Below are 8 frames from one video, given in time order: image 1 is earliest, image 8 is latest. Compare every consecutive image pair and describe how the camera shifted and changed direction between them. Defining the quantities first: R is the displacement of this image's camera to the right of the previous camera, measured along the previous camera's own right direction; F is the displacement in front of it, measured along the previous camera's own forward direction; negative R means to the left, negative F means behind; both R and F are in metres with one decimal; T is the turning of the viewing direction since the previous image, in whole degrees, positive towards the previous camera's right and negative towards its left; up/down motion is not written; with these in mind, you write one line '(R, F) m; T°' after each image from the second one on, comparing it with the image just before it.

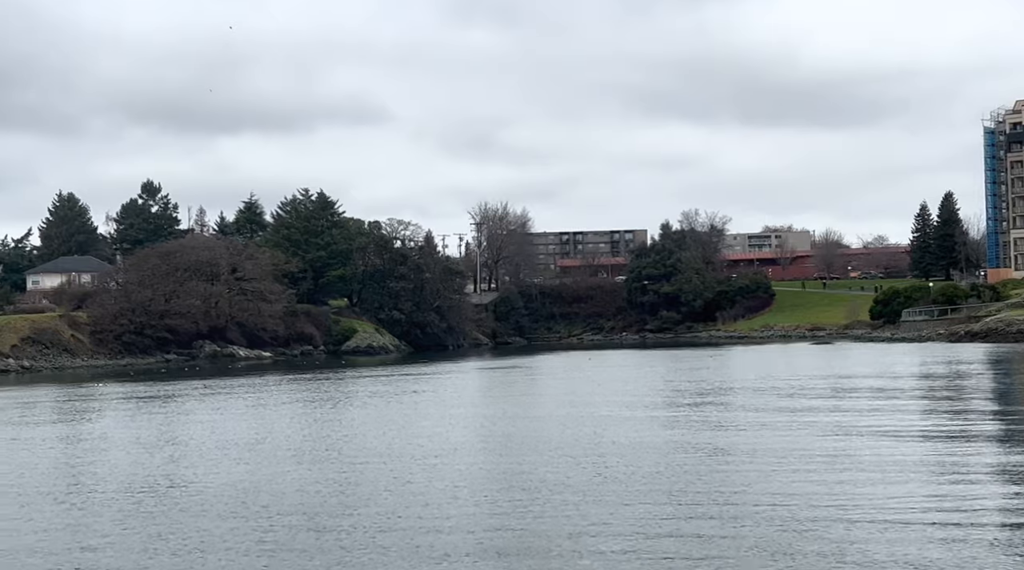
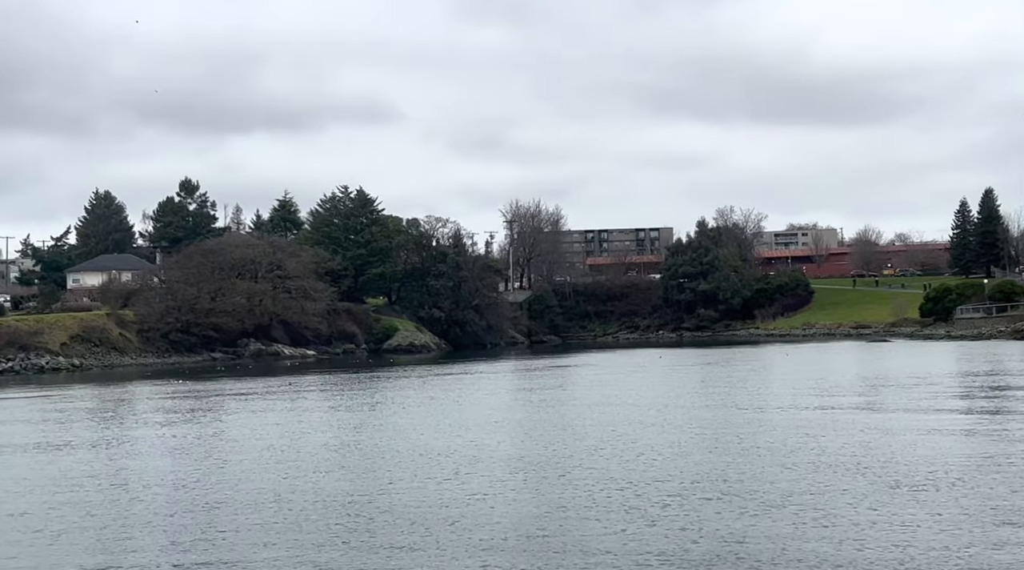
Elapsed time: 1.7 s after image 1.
(-1.8, +0.3) m; 0°
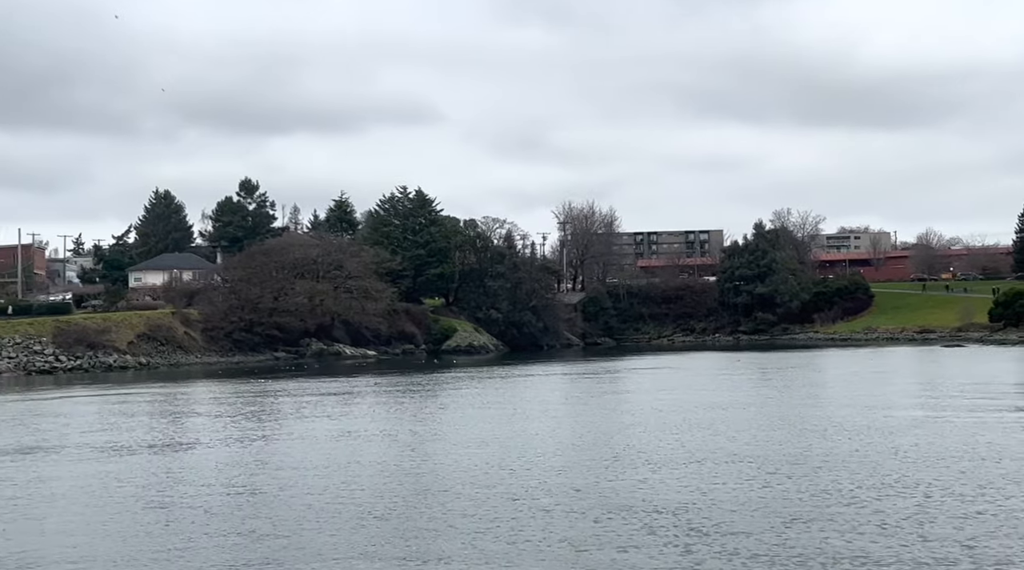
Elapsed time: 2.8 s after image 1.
(-1.2, +0.2) m; -1°
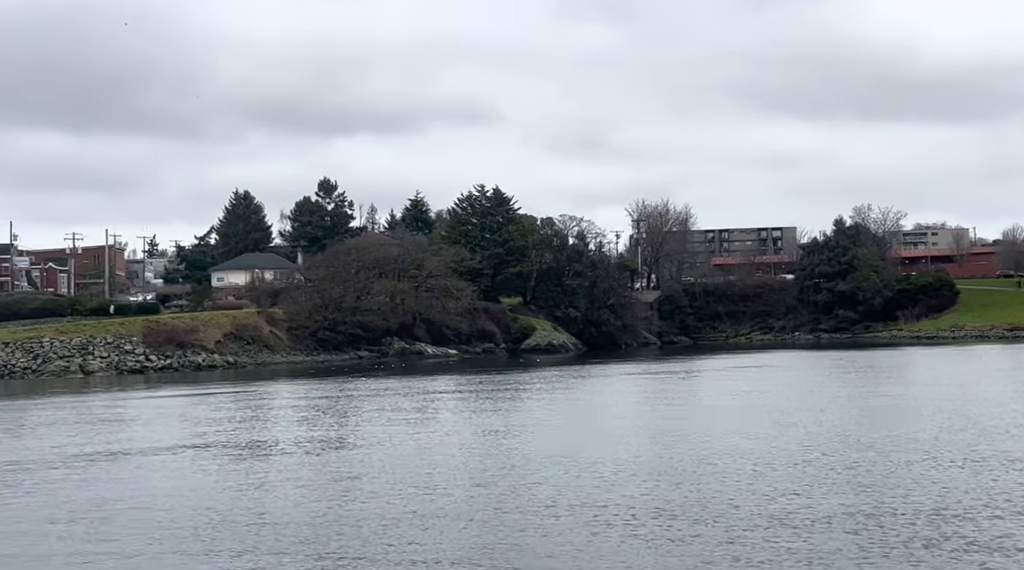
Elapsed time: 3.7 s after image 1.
(-1.0, +0.3) m; -2°
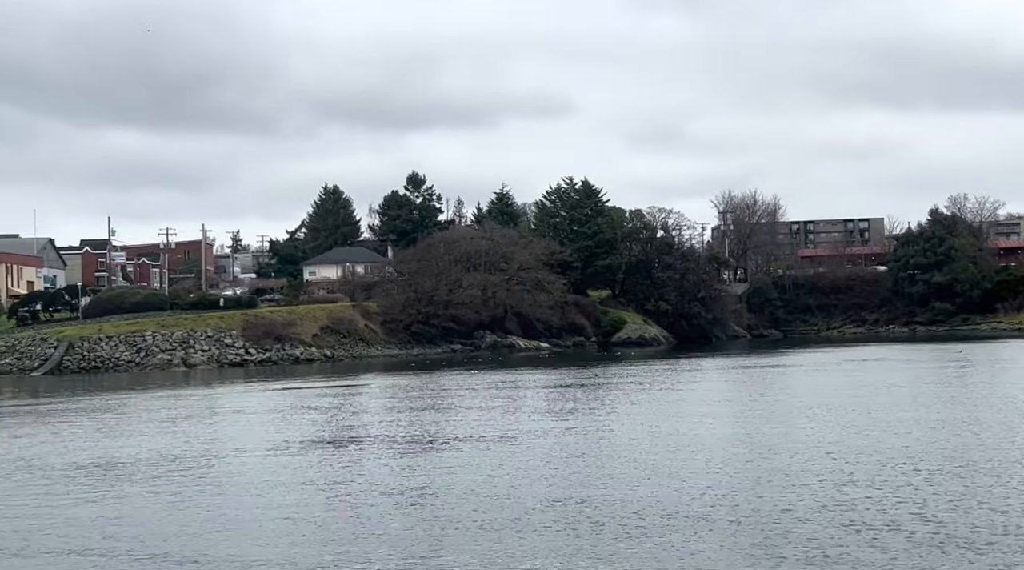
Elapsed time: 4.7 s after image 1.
(-1.0, +0.3) m; -3°
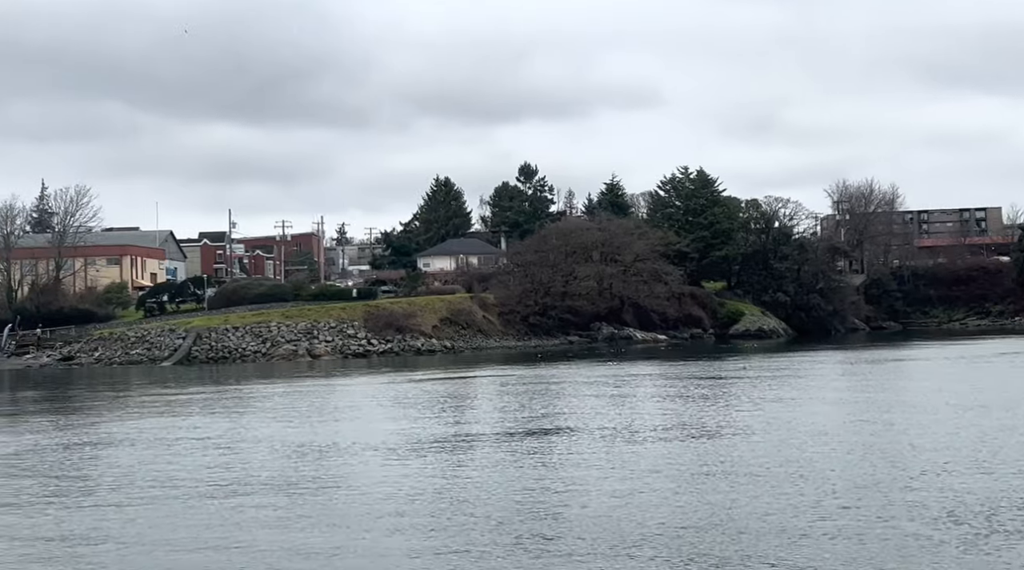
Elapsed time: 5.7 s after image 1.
(-1.1, +0.6) m; -4°
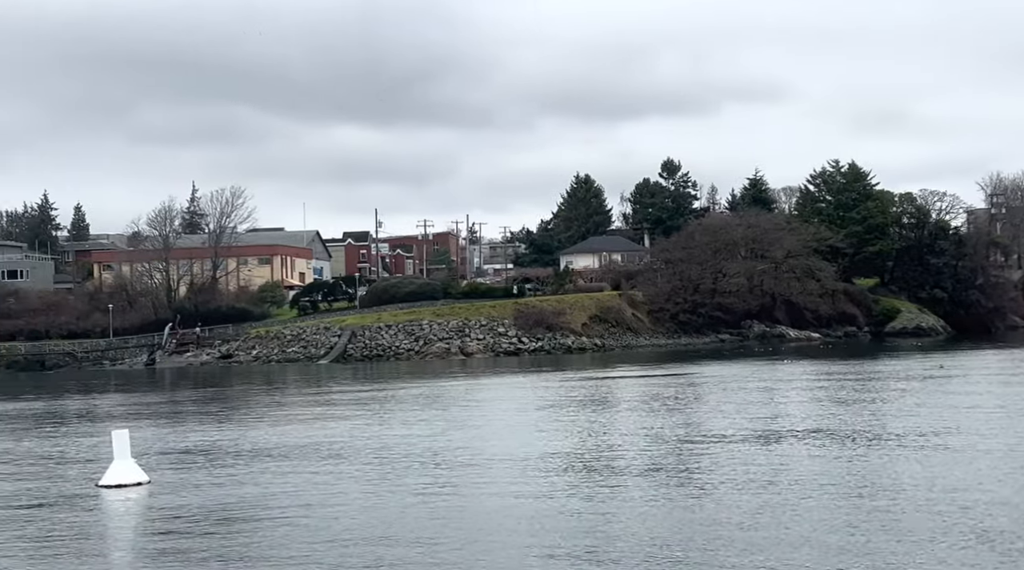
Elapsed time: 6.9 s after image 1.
(-1.2, +1.2) m; -5°
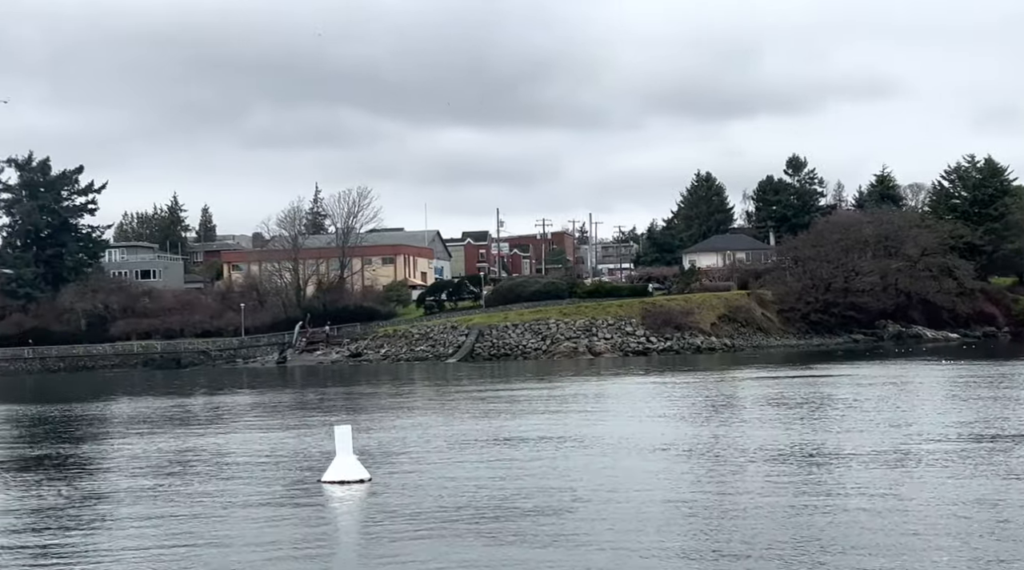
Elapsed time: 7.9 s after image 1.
(-0.9, +1.4) m; -4°
